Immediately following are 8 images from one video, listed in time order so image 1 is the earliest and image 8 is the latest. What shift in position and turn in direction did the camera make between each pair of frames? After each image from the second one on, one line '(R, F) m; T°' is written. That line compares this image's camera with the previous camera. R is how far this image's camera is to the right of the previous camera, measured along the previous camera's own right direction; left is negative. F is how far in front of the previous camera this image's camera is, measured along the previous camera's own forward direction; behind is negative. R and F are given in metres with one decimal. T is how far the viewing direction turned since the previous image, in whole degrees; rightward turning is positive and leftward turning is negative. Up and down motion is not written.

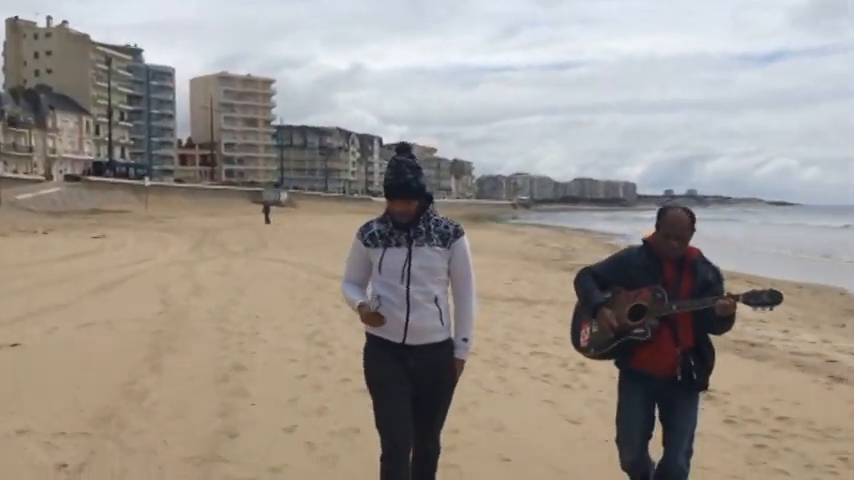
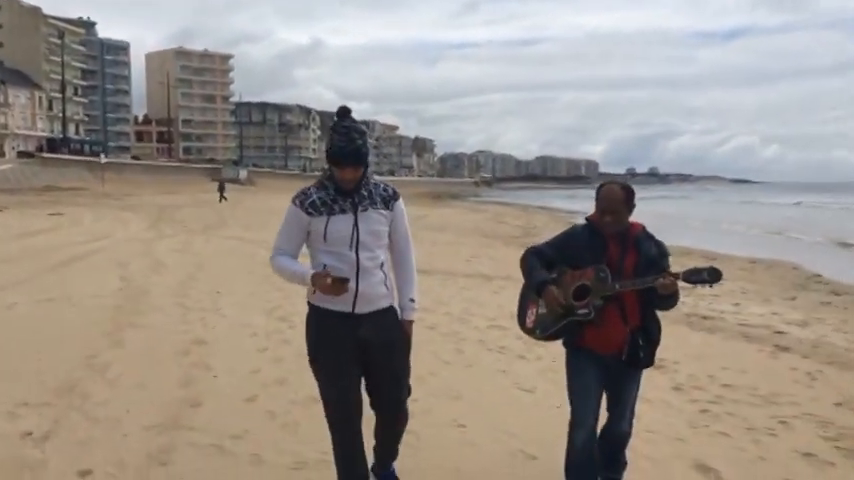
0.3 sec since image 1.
(0.0, -0.1) m; +3°
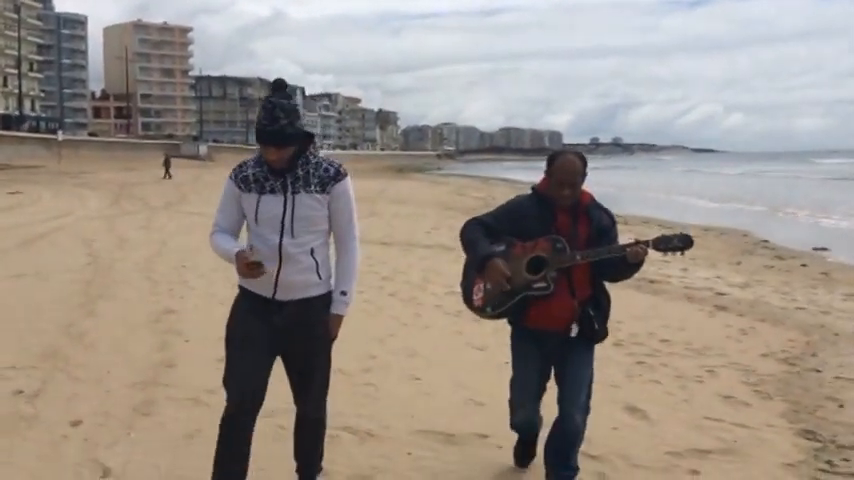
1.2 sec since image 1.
(0.0, -0.2) m; +2°
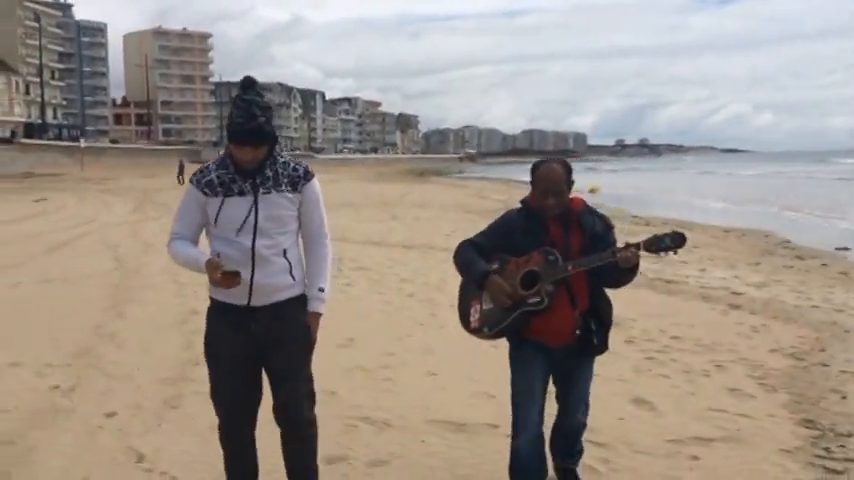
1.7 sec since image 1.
(0.0, -0.1) m; -1°
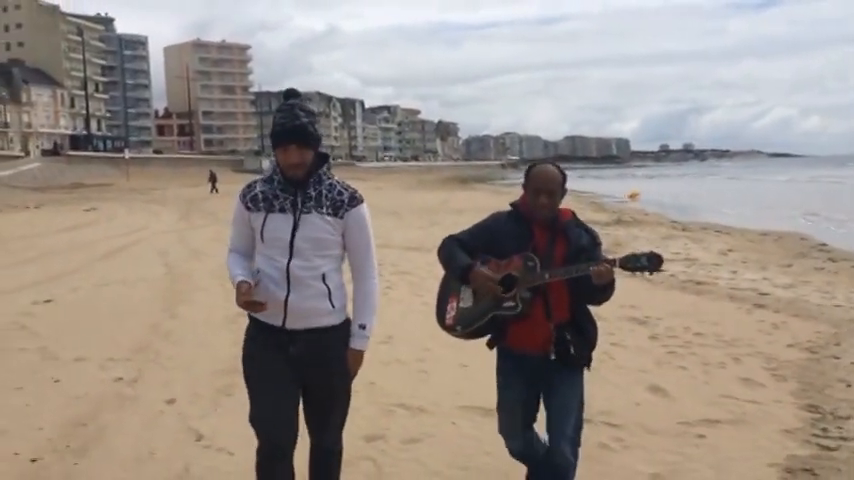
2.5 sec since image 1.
(0.0, -0.2) m; -3°
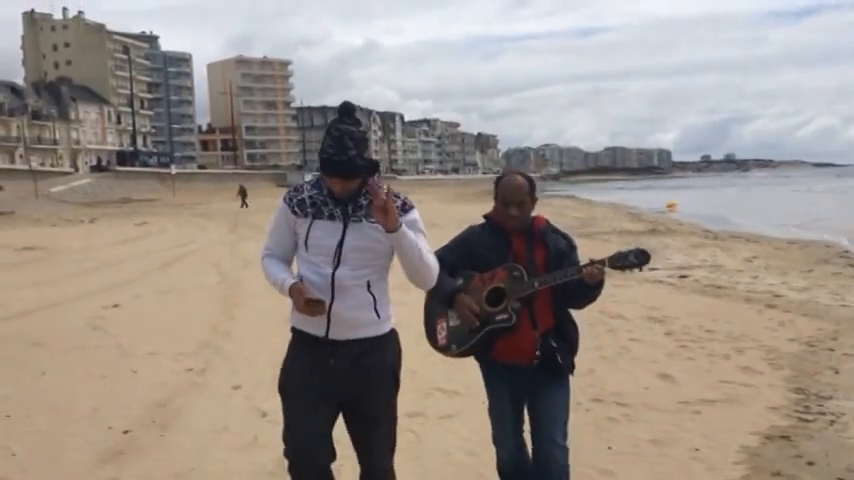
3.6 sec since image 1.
(0.0, -0.4) m; -3°
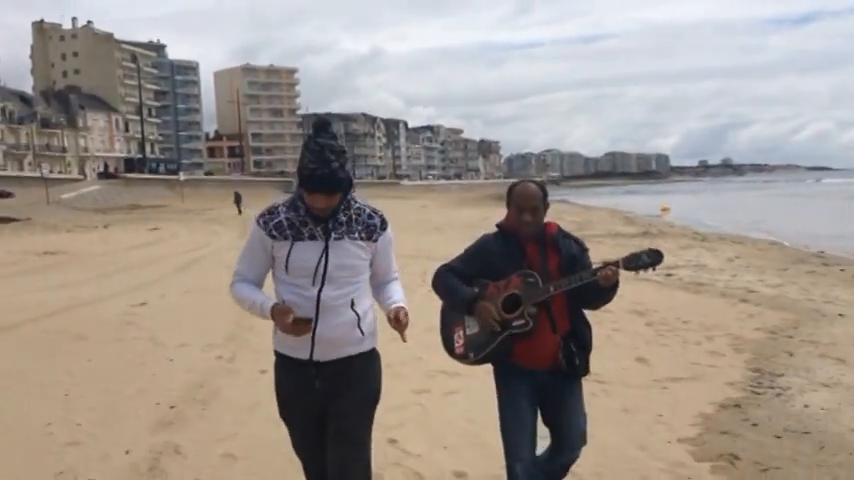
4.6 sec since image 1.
(0.0, -0.5) m; 0°
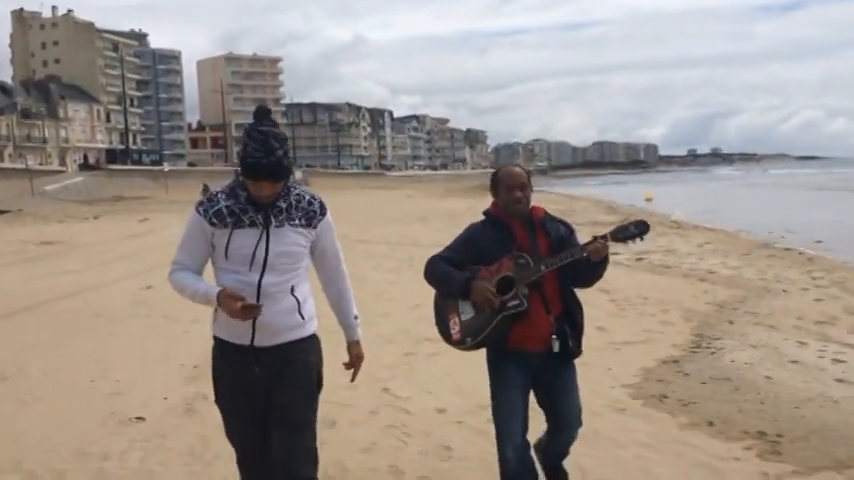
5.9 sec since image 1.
(0.0, -0.5) m; +1°
